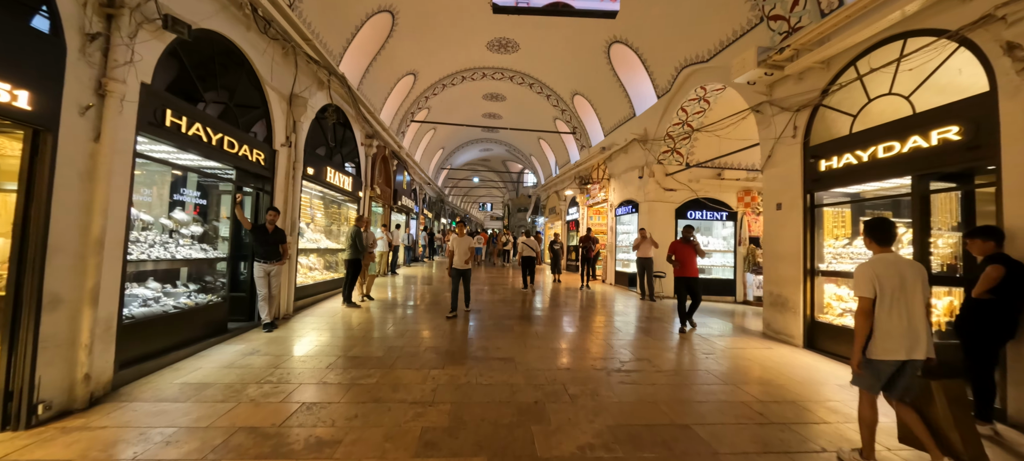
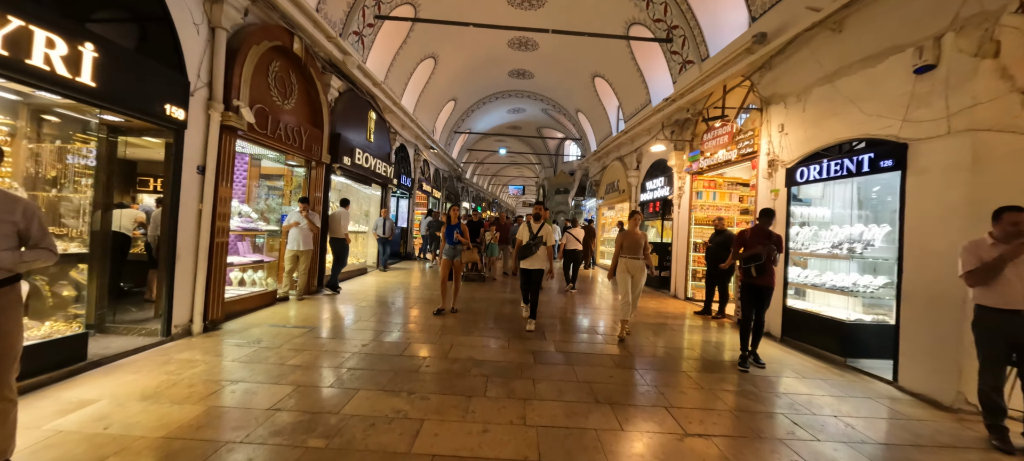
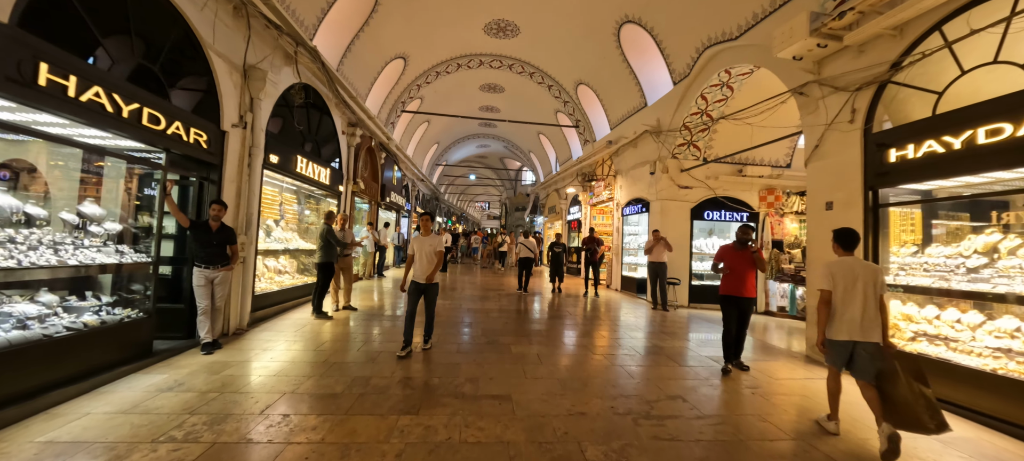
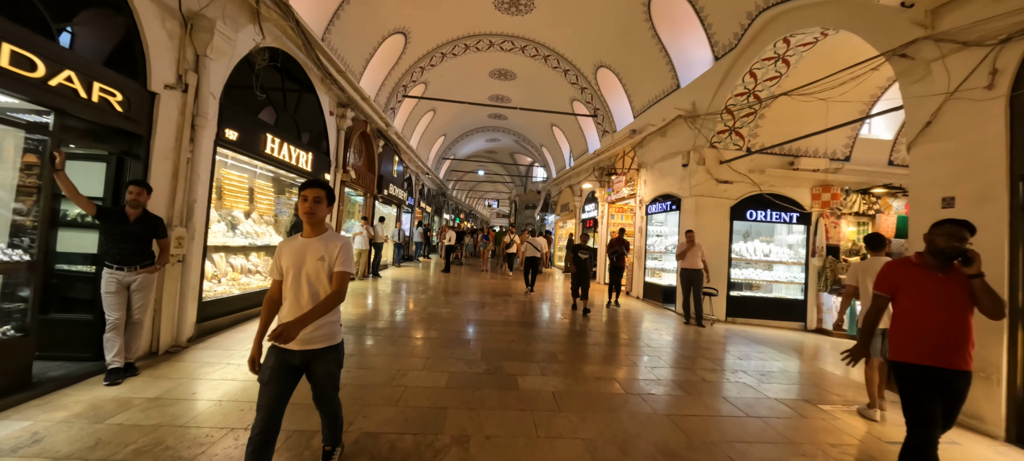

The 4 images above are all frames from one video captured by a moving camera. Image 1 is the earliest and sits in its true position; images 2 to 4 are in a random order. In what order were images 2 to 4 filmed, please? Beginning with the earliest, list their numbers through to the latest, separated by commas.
3, 4, 2
